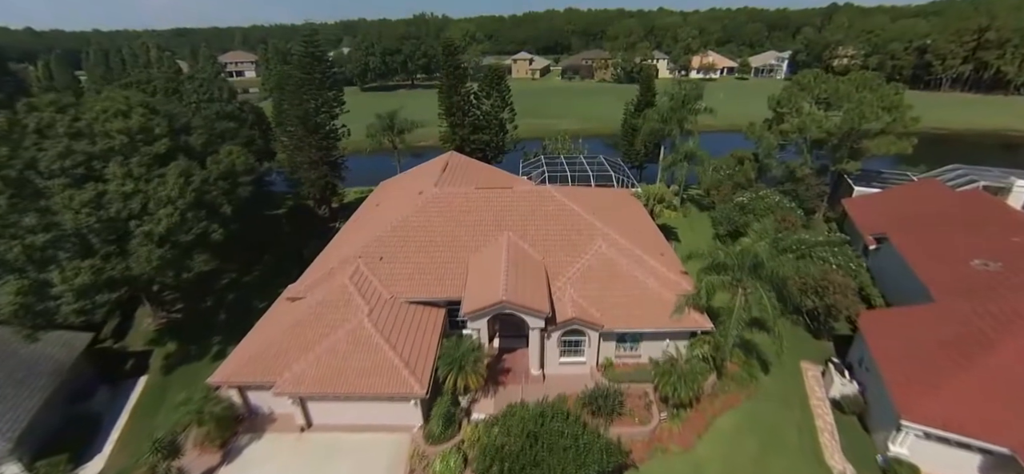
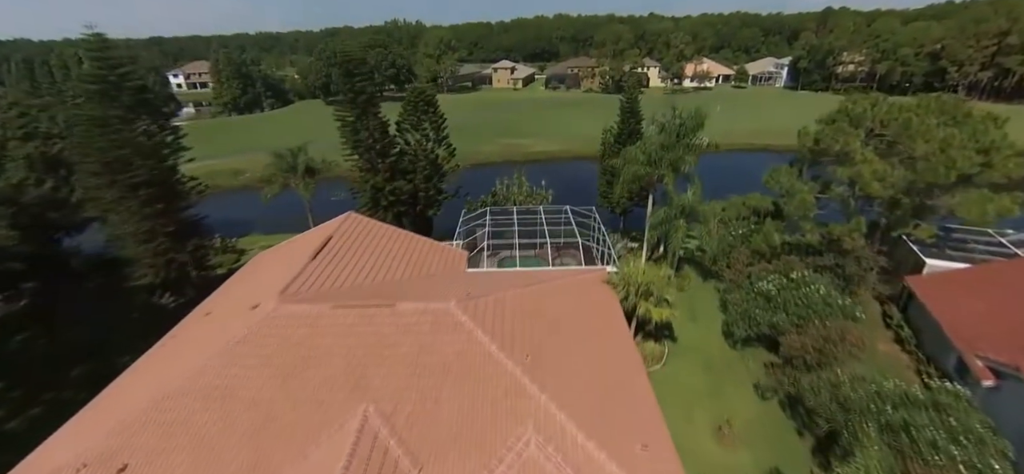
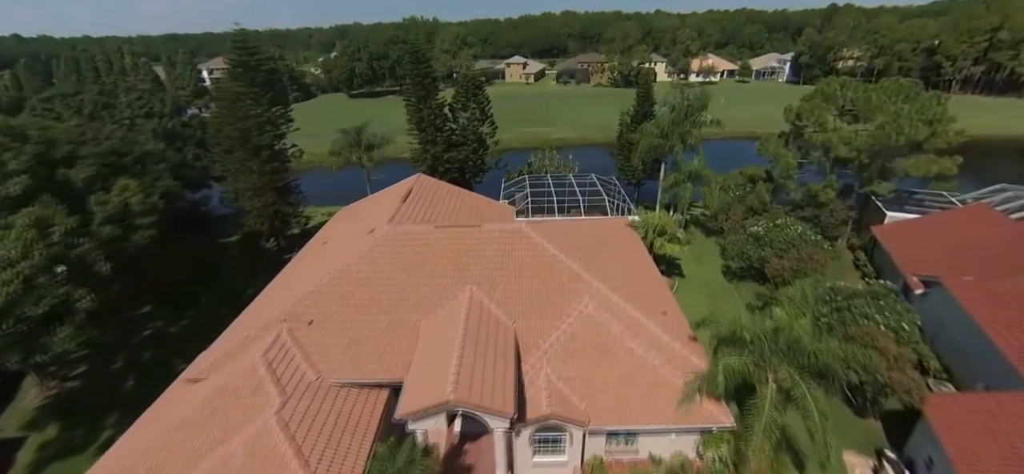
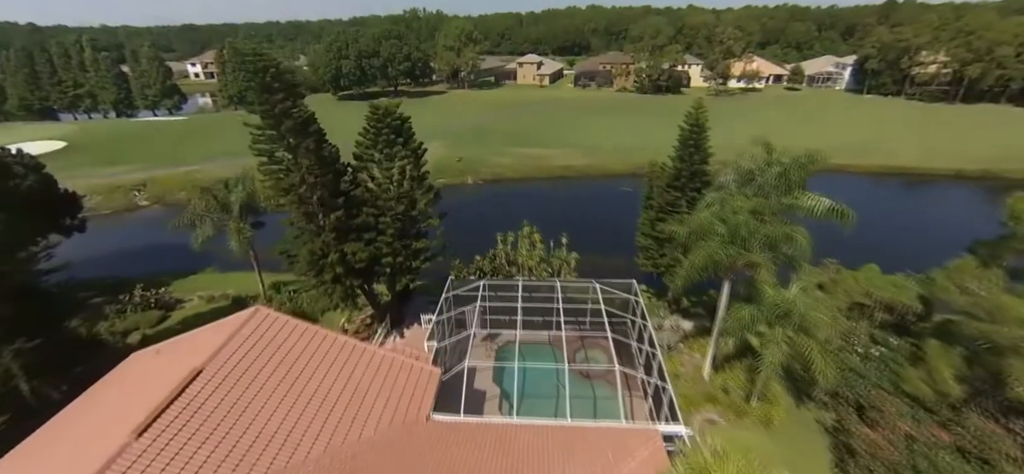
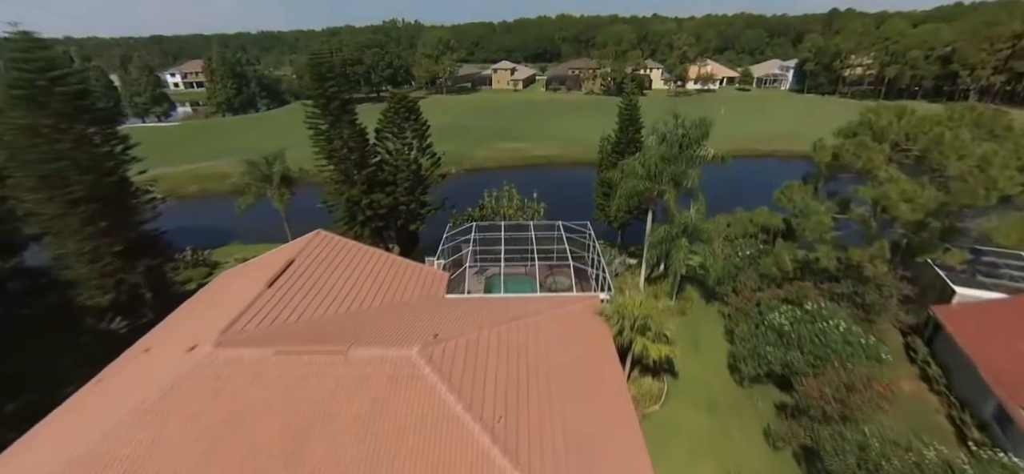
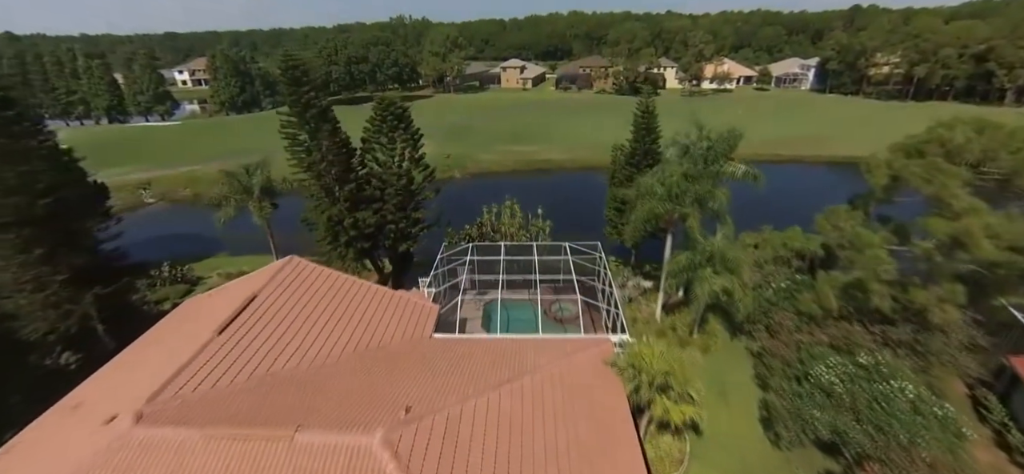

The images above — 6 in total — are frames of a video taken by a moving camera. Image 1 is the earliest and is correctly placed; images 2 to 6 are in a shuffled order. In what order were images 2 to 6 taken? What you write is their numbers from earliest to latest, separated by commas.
3, 2, 5, 6, 4
